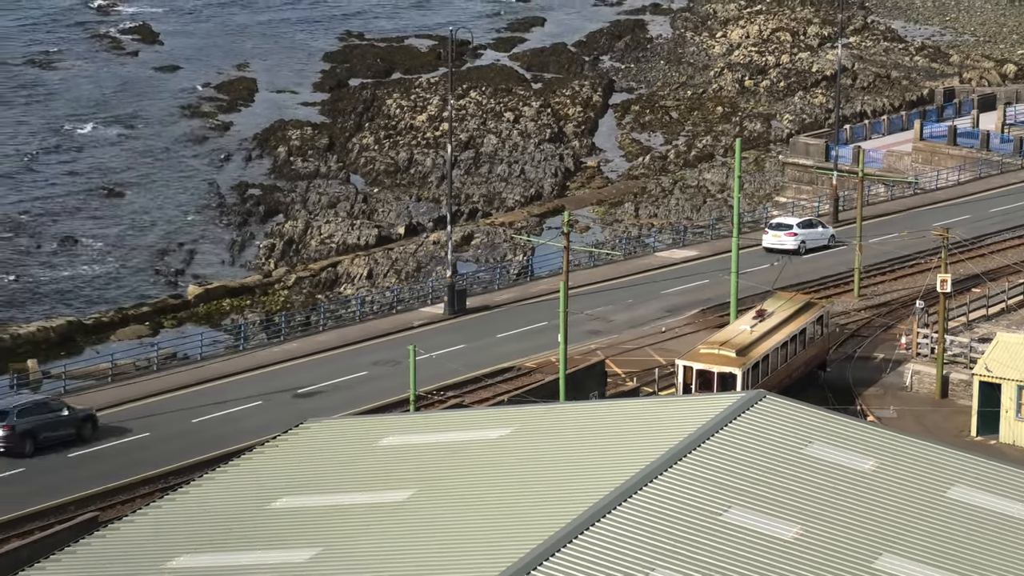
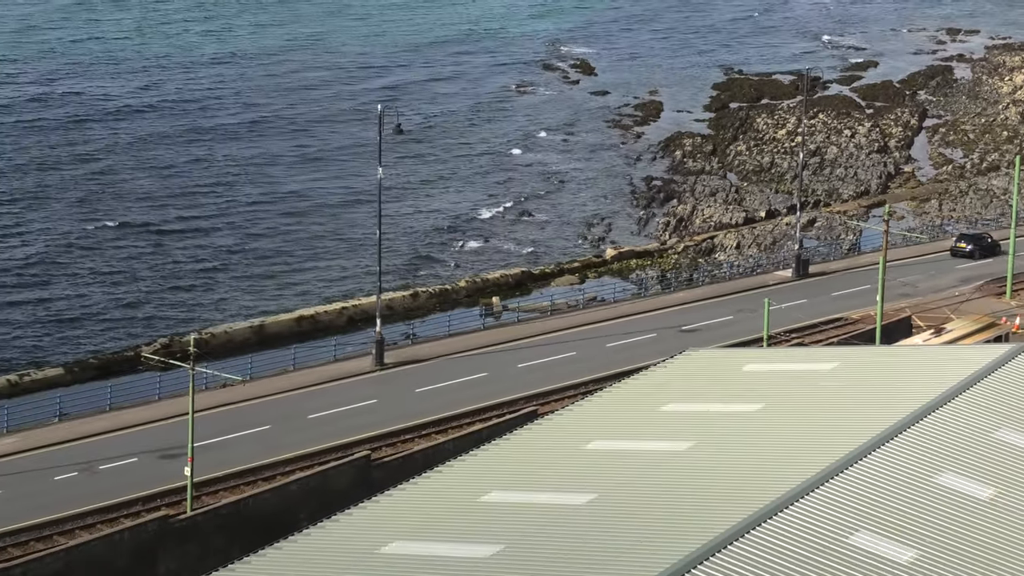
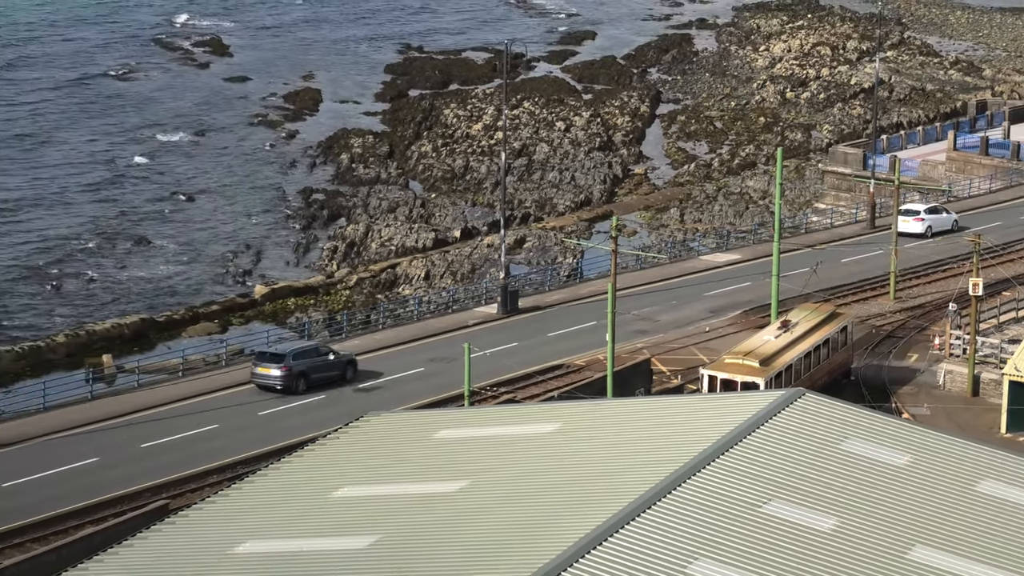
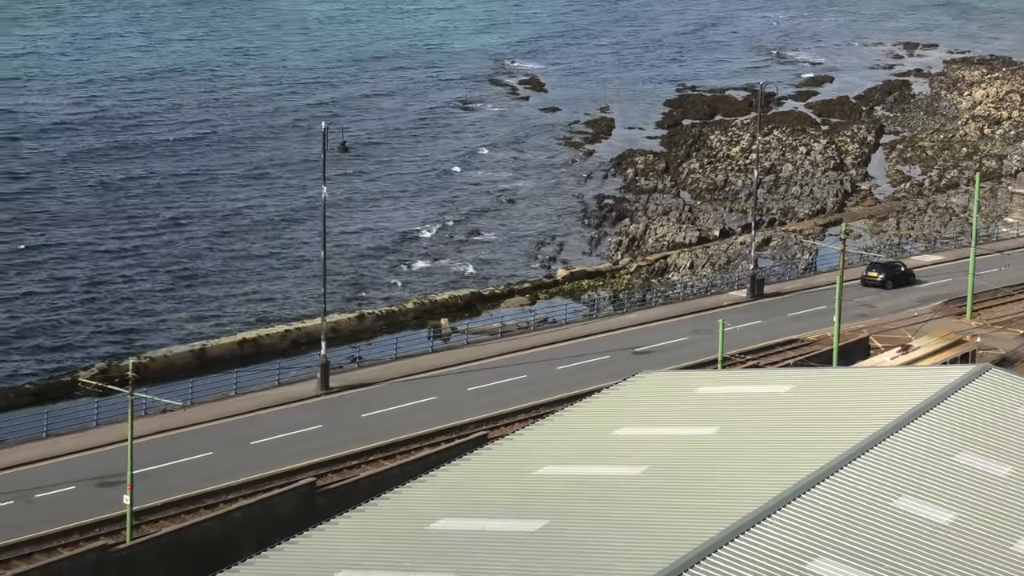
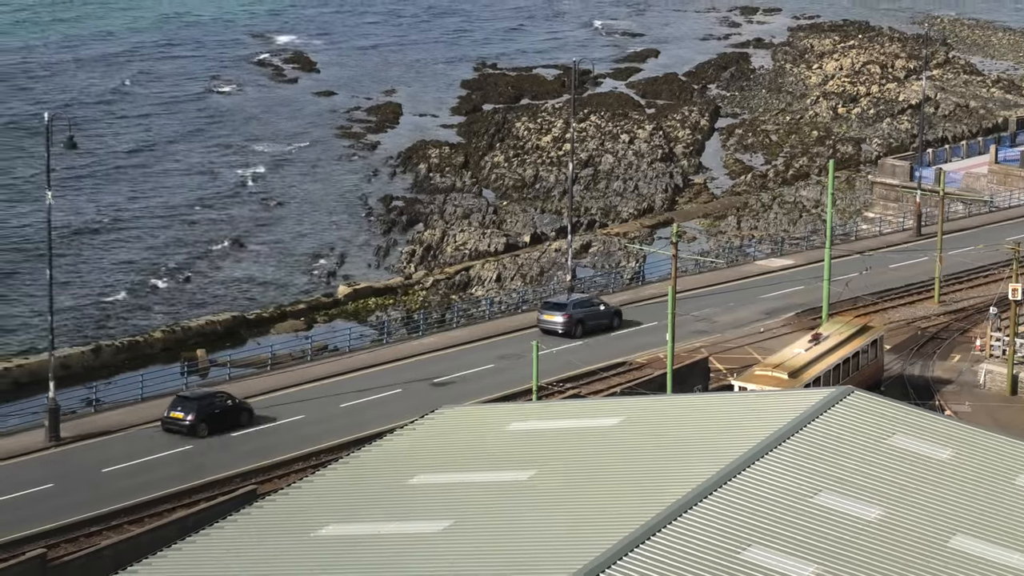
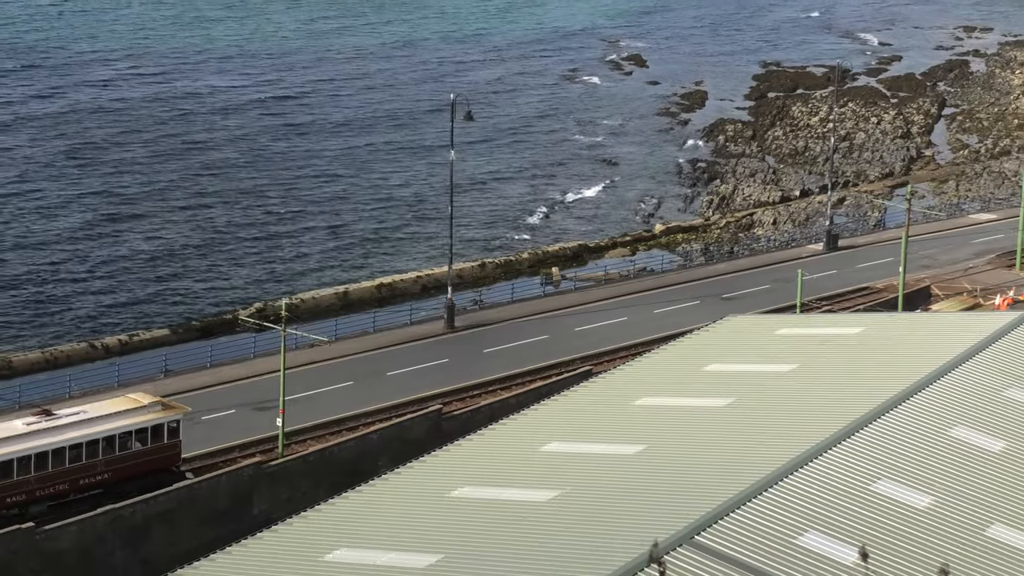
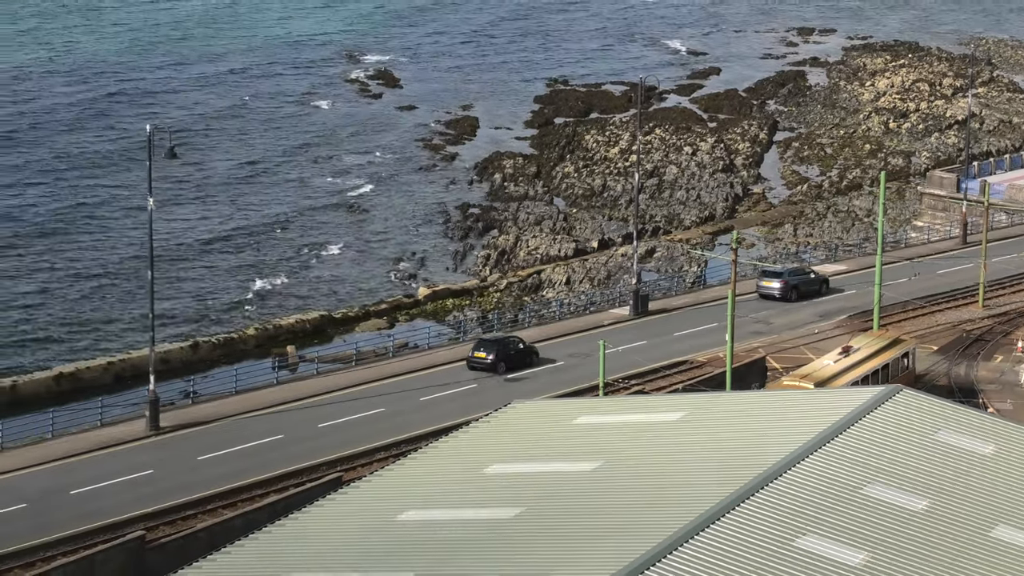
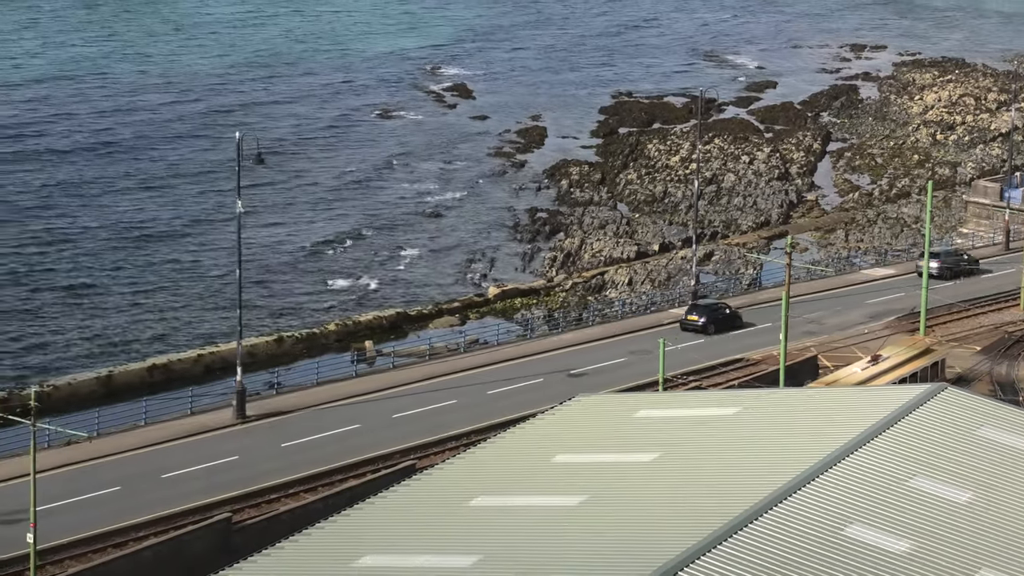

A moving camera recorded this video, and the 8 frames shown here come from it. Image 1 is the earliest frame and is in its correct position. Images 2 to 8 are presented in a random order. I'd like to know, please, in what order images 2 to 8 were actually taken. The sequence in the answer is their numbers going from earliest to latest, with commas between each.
3, 5, 7, 8, 4, 2, 6
